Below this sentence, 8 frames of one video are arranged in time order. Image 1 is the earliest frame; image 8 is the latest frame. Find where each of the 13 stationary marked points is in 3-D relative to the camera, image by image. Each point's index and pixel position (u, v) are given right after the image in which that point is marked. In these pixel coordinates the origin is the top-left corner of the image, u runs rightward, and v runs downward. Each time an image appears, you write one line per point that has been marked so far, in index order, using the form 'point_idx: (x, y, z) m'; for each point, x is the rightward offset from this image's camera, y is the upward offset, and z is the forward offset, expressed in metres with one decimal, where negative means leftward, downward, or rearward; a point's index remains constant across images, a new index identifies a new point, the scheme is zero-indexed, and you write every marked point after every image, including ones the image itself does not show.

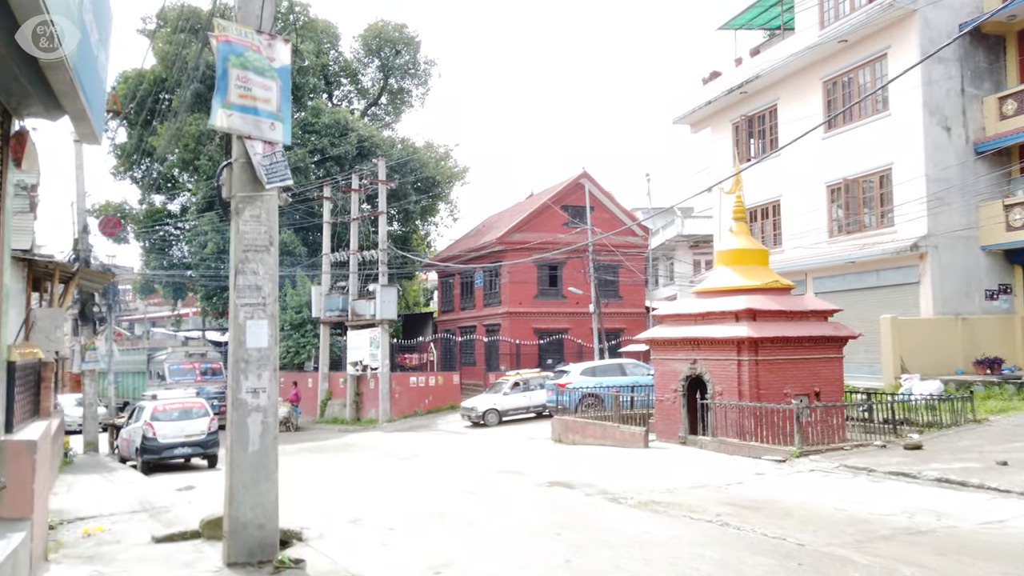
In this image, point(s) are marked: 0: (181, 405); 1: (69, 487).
0: (-7.2, -2.5, +16.1) m
1: (-7.2, -3.2, +12.1) m
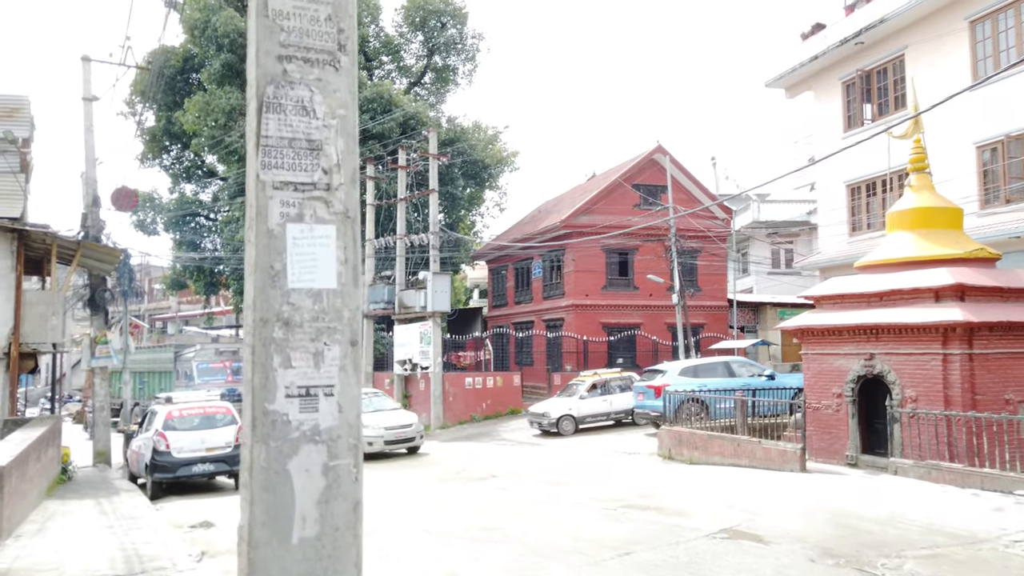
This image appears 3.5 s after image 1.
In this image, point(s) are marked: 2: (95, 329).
0: (-5.4, -2.1, +12.9) m
1: (-5.6, -2.8, +8.8) m
2: (-9.6, -1.0, +17.2) m
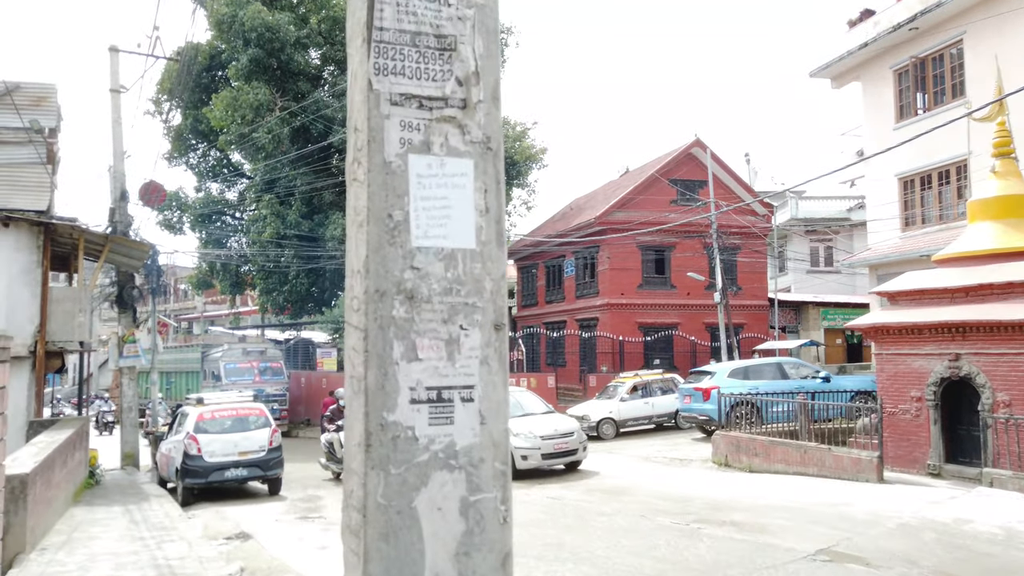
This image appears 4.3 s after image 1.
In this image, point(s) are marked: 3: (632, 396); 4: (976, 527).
0: (-4.6, -2.0, +12.2) m
1: (-4.9, -2.7, +8.2) m
2: (-8.7, -0.9, +16.7) m
3: (+3.1, -2.8, +19.2) m
4: (+4.6, -2.3, +7.3) m
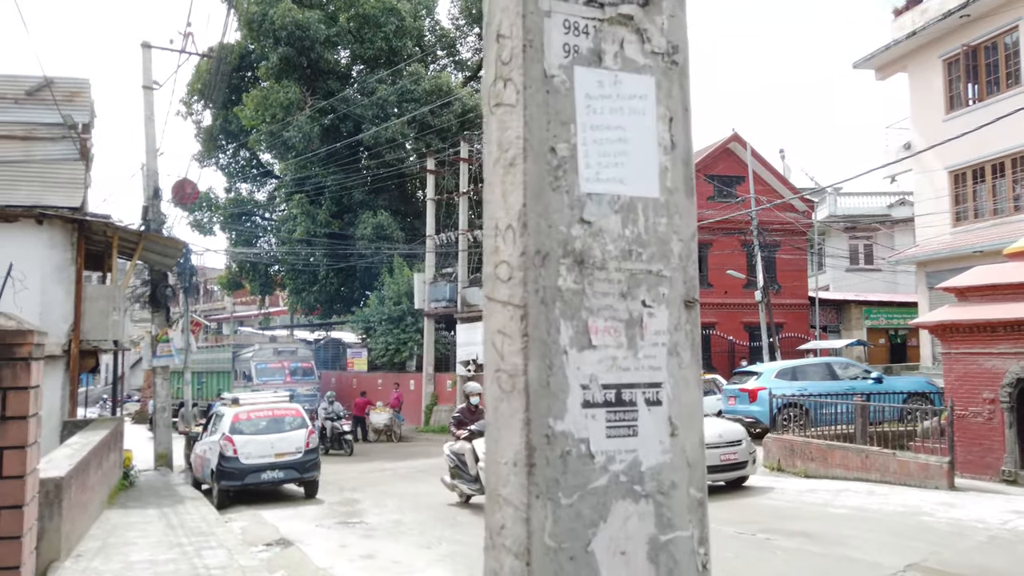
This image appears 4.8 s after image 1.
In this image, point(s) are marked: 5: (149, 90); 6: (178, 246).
0: (-3.9, -2.0, +11.9) m
1: (-4.3, -2.7, +7.9) m
2: (-7.9, -0.9, +16.5) m
3: (+4.0, -2.8, +18.7) m
4: (+5.1, -2.3, +6.7) m
5: (-8.1, +4.4, +16.6) m
6: (-6.3, +0.8, +14.0) m
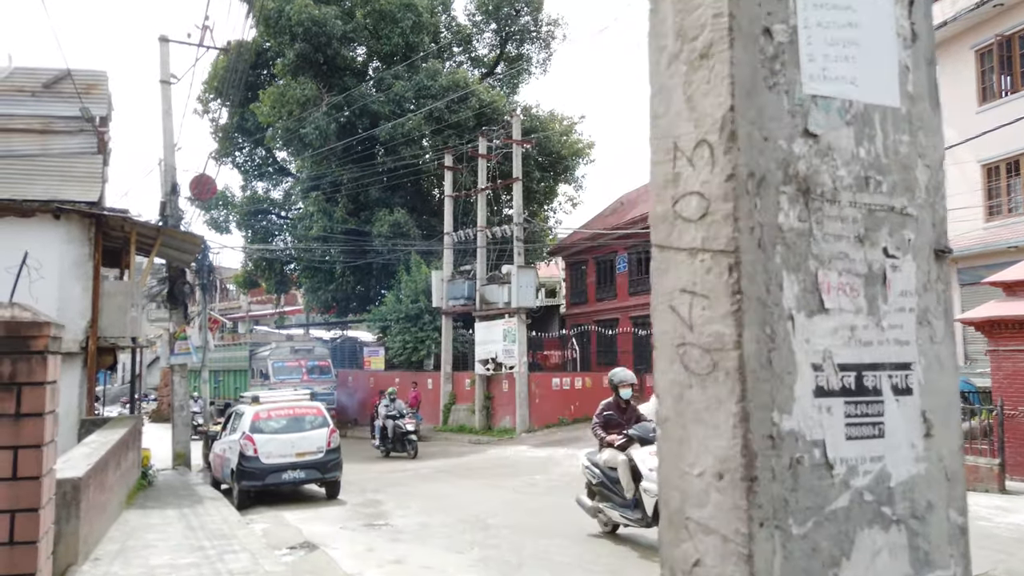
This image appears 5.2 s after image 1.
0: (-3.5, -1.9, +11.6) m
1: (-4.0, -2.6, +7.7) m
2: (-7.4, -0.8, +16.3) m
3: (+4.5, -2.7, +18.2) m
4: (+5.4, -2.2, +6.3) m
5: (-7.6, +4.5, +16.4) m
6: (-5.8, +0.9, +13.7) m
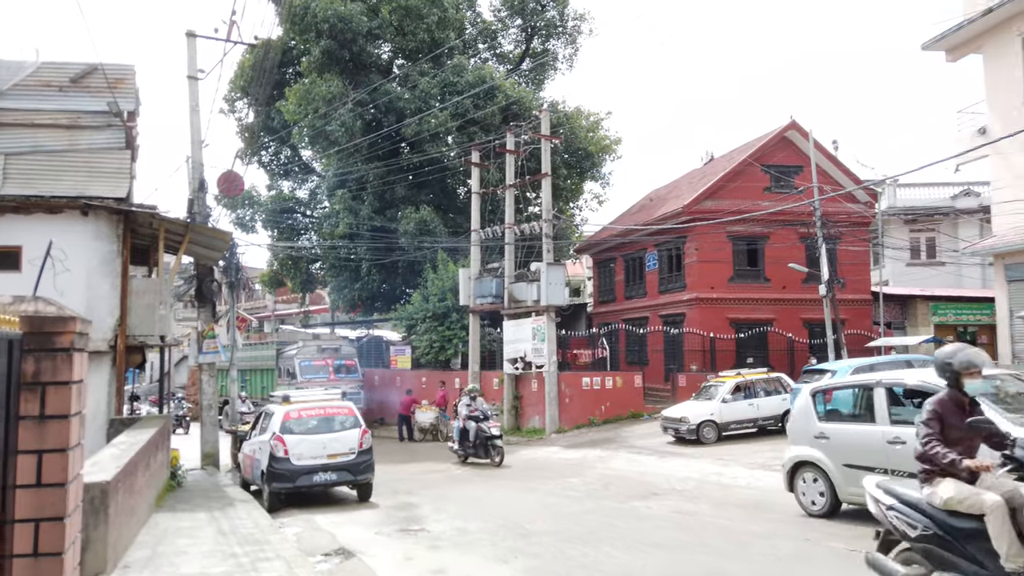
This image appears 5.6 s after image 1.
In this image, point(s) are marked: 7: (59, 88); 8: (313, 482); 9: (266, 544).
0: (-2.9, -1.9, +11.3) m
1: (-3.6, -2.6, +7.4) m
2: (-6.7, -0.7, +16.1) m
3: (+5.3, -2.6, +17.7) m
4: (+5.8, -2.1, +5.7) m
5: (-6.9, +4.5, +16.2) m
6: (-5.2, +0.9, +13.5) m
7: (-7.7, +3.4, +12.7) m
8: (-2.9, -2.8, +10.6) m
9: (-2.5, -2.6, +7.5) m
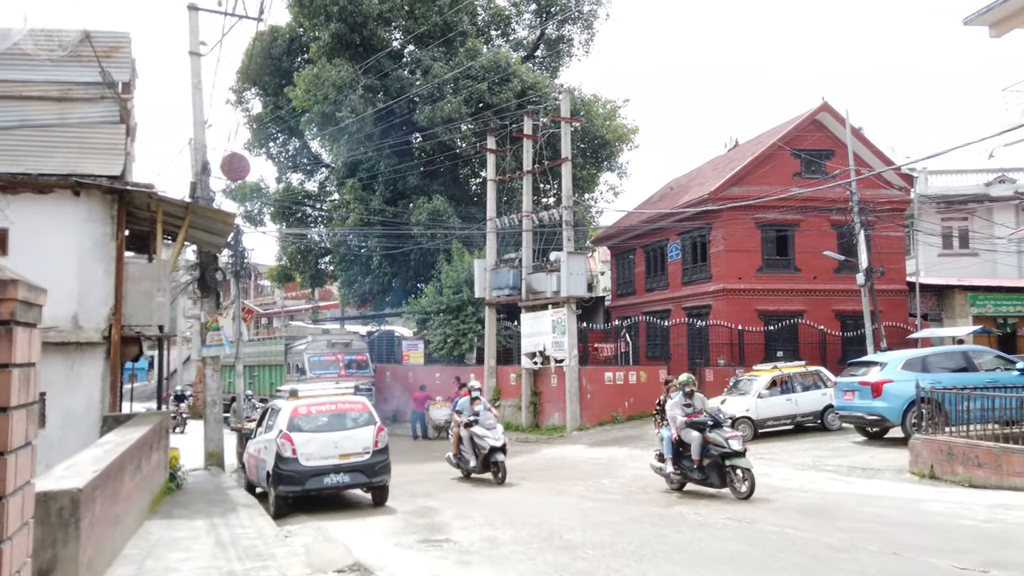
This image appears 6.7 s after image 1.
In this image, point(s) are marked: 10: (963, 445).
0: (-2.5, -1.6, +10.4) m
1: (-3.2, -2.3, +6.4) m
2: (-6.2, -0.5, +15.1) m
3: (+5.8, -2.3, +16.6) m
4: (+6.2, -1.9, +4.6) m
5: (-6.5, +4.8, +15.2) m
6: (-4.8, +1.1, +12.5) m
7: (-7.3, +3.6, +11.8) m
8: (-2.4, -2.5, +9.6) m
9: (-2.1, -2.4, +6.5) m
10: (+6.2, -2.1, +10.2) m
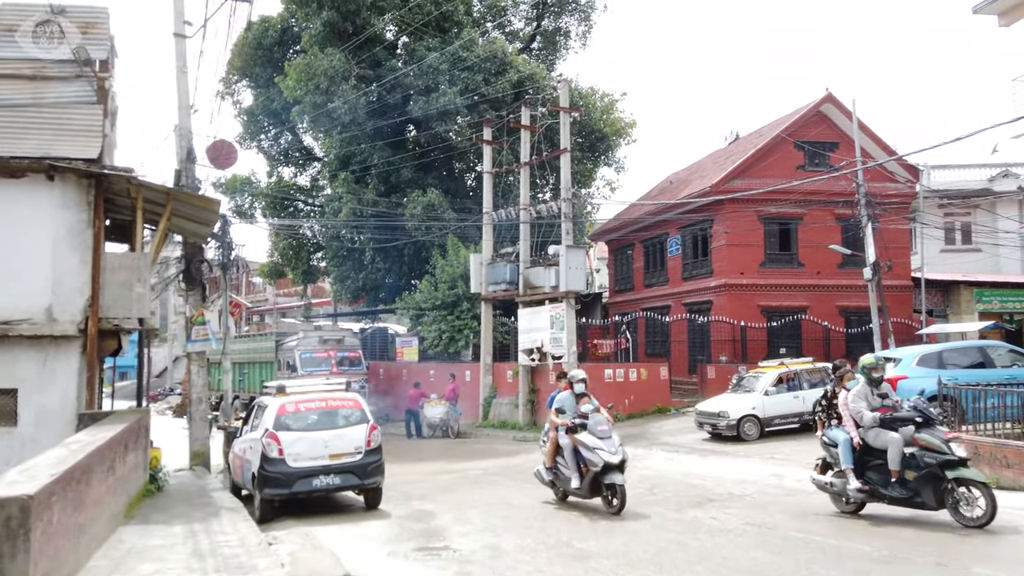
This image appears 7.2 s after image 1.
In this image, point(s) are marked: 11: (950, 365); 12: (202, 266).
0: (-2.5, -1.5, +9.7) m
1: (-3.1, -2.2, +5.8) m
2: (-6.2, -0.4, +14.5) m
3: (+5.7, -2.2, +16.1) m
4: (+6.2, -1.8, +4.1) m
5: (-6.5, +4.9, +14.6) m
6: (-4.8, +1.3, +11.9) m
7: (-7.3, +3.8, +11.1) m
8: (-2.4, -2.4, +9.0) m
9: (-2.1, -2.2, +5.9) m
10: (+6.2, -2.0, +9.7) m
11: (+7.9, -1.4, +13.4) m
12: (-6.2, +0.5, +14.8) m
